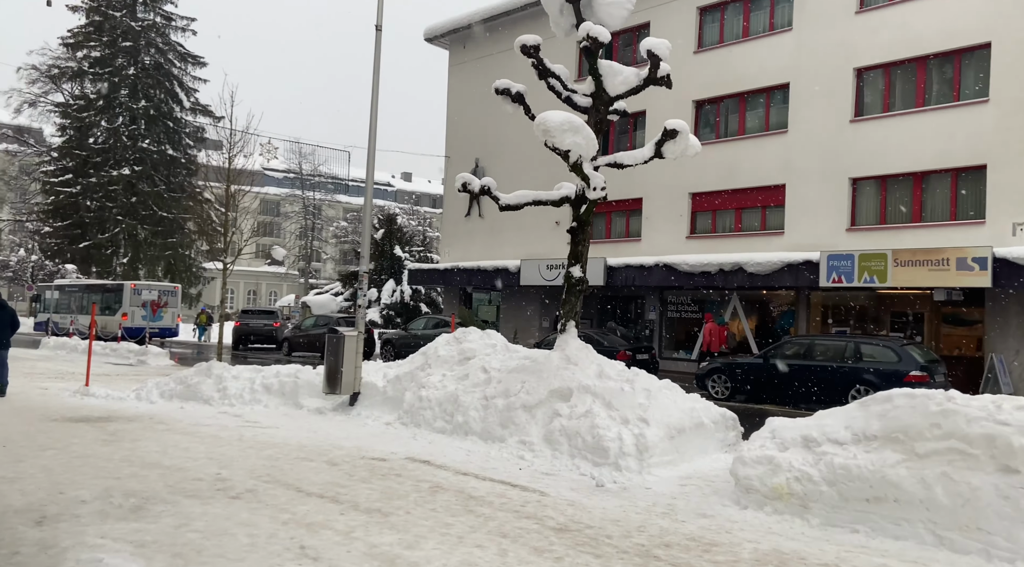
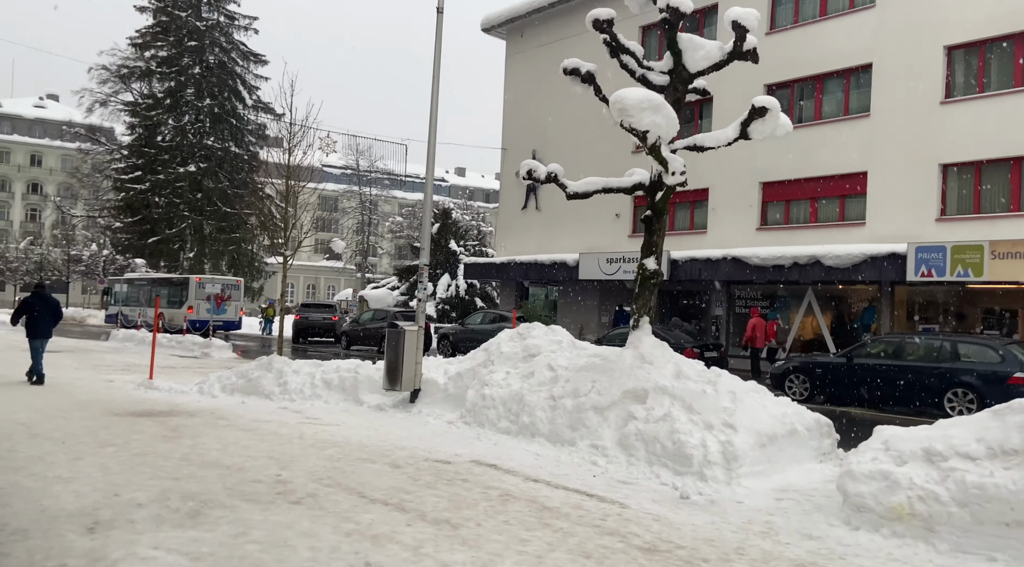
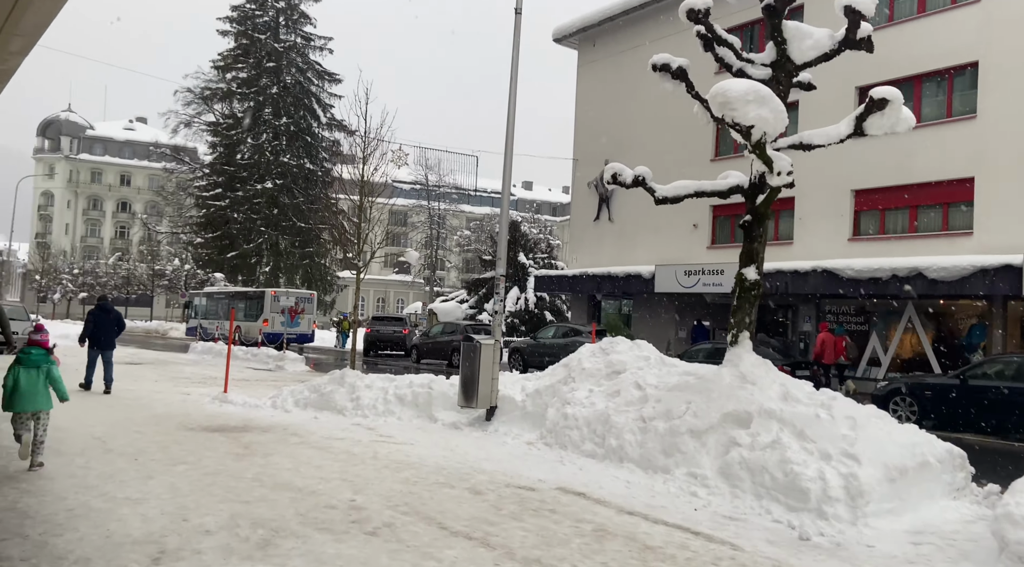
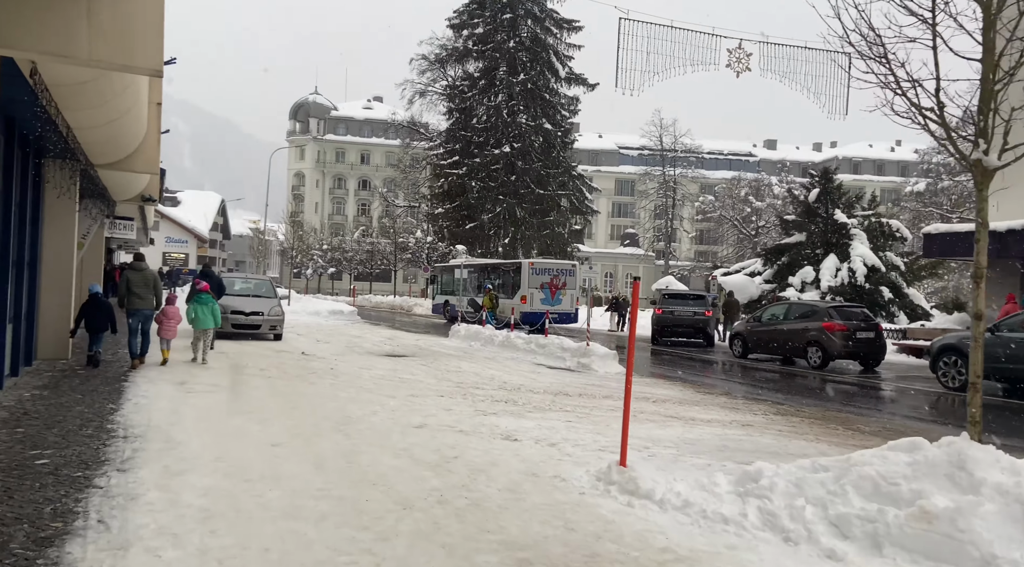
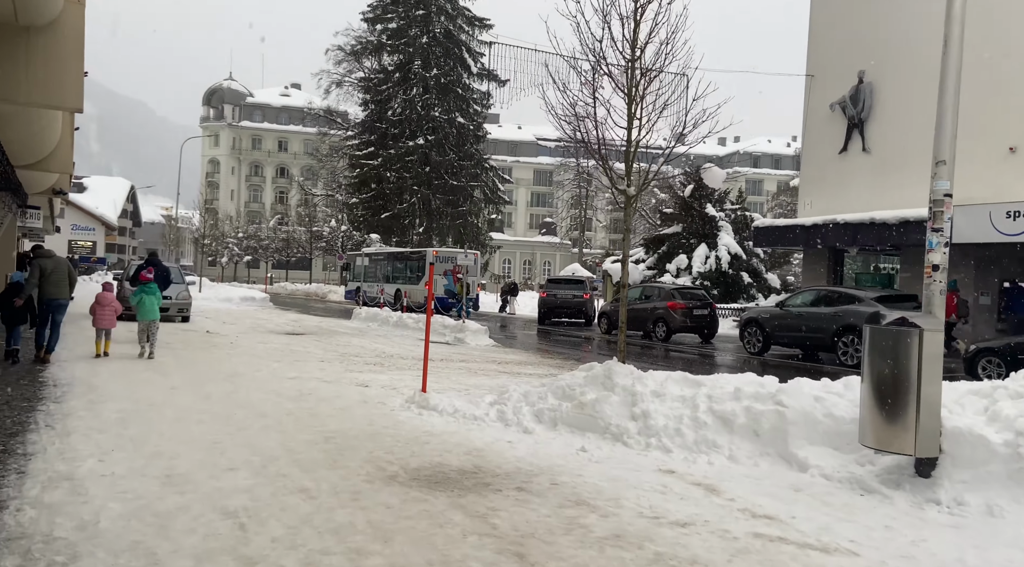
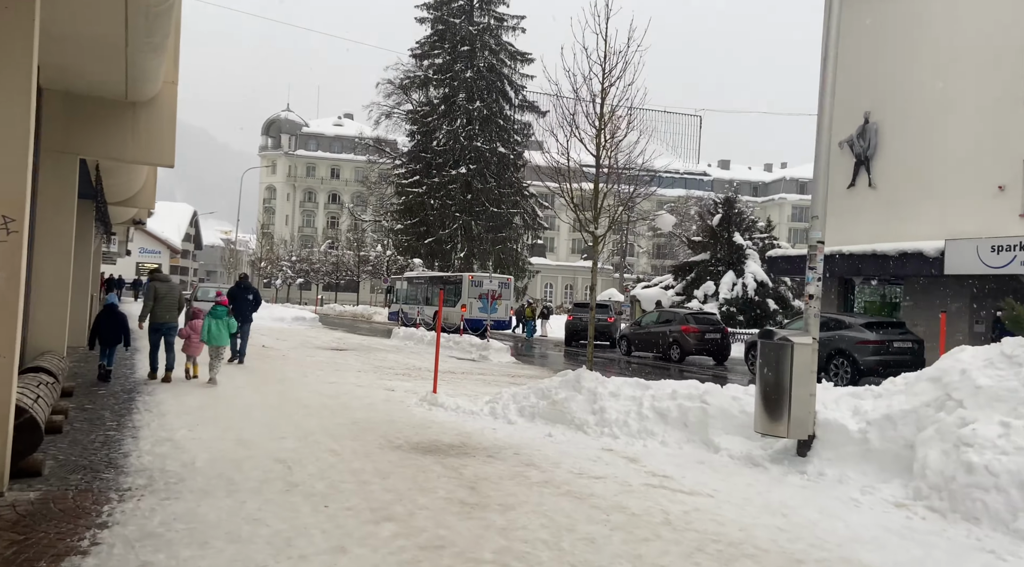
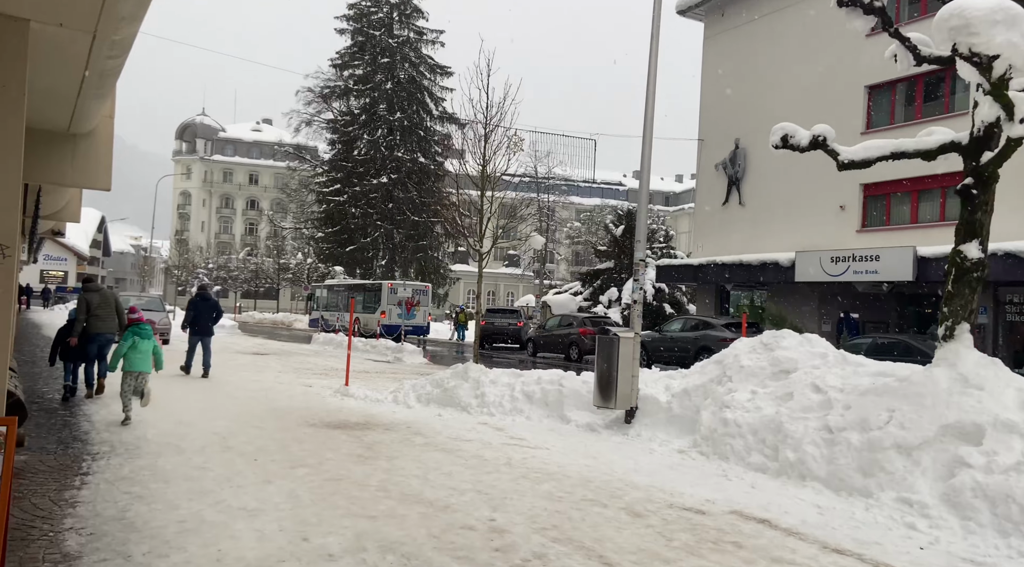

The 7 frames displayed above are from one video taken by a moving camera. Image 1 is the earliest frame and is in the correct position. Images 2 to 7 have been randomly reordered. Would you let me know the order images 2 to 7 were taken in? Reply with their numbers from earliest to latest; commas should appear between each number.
2, 3, 7, 6, 5, 4
